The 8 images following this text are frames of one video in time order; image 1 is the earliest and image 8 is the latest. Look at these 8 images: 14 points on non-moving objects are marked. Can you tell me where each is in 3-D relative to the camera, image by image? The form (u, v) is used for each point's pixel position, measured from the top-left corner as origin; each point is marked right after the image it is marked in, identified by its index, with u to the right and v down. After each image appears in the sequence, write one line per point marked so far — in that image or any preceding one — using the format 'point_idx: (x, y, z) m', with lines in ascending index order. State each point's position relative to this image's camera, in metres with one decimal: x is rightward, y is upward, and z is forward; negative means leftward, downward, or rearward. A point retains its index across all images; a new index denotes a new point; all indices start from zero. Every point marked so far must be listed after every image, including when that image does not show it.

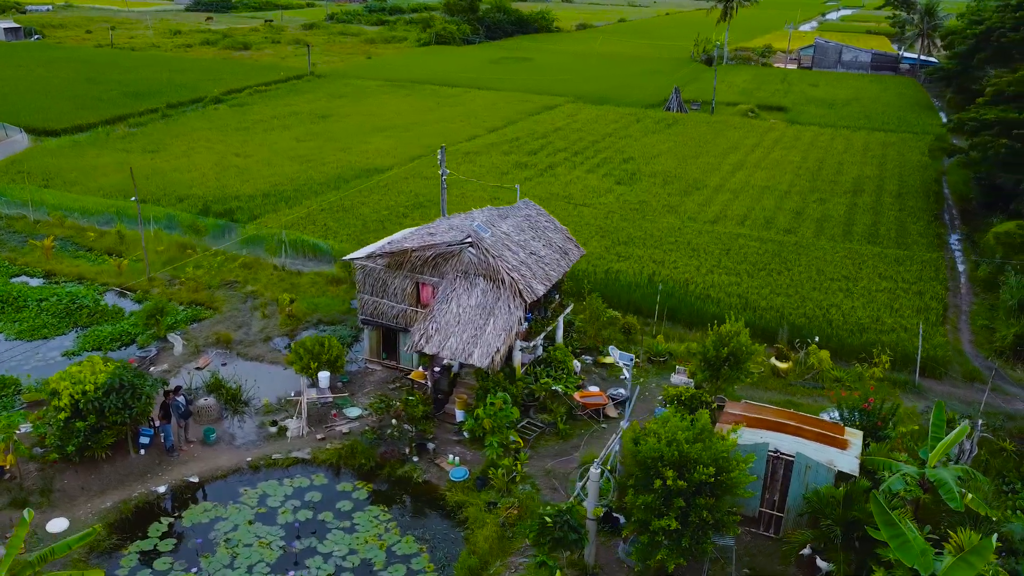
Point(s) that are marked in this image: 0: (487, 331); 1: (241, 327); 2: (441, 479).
0: (-0.4, -0.8, +14.6) m
1: (-6.4, -0.9, +19.0) m
2: (-1.2, -3.2, +13.5) m
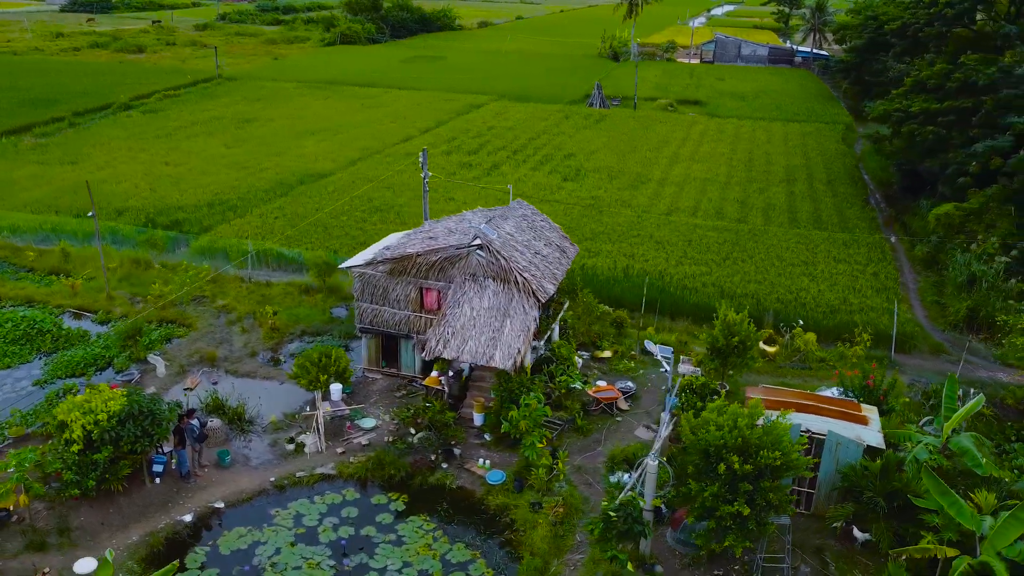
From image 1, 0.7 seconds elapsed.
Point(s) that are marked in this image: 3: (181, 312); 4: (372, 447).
0: (-0.1, -0.8, +14.6) m
1: (-6.5, -1.2, +18.2) m
2: (-0.6, -3.3, +13.4) m
3: (-7.9, -0.6, +19.4) m
4: (-2.5, -2.8, +14.3) m
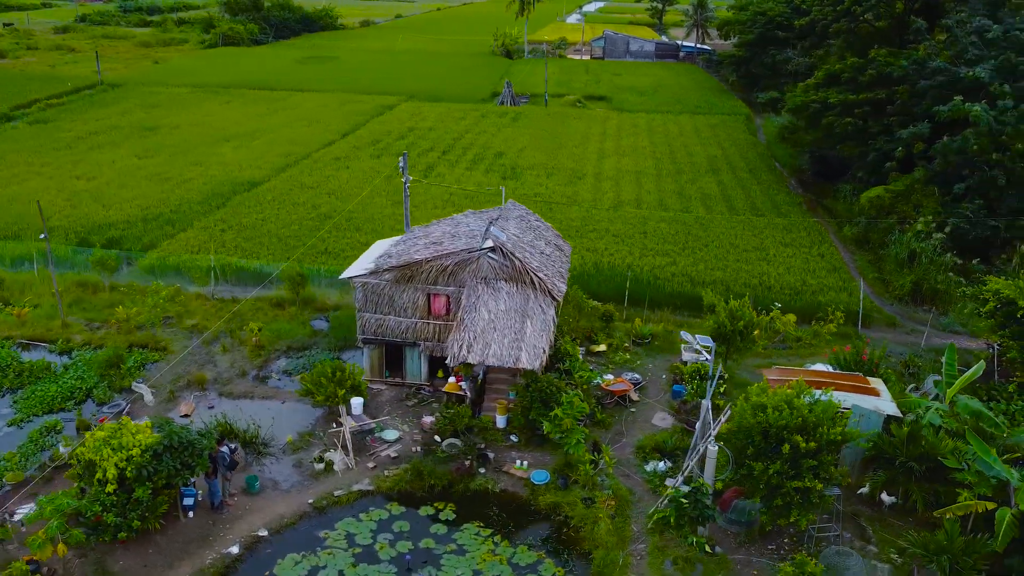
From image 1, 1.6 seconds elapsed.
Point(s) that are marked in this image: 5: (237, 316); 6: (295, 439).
0: (+0.3, -0.8, +14.7) m
1: (-6.6, -1.7, +17.3) m
2: (+0.1, -3.3, +13.5) m
3: (-8.1, -1.1, +18.2) m
4: (-1.9, -3.0, +14.1) m
5: (-6.6, -0.7, +19.4) m
6: (-3.9, -2.7, +14.7) m
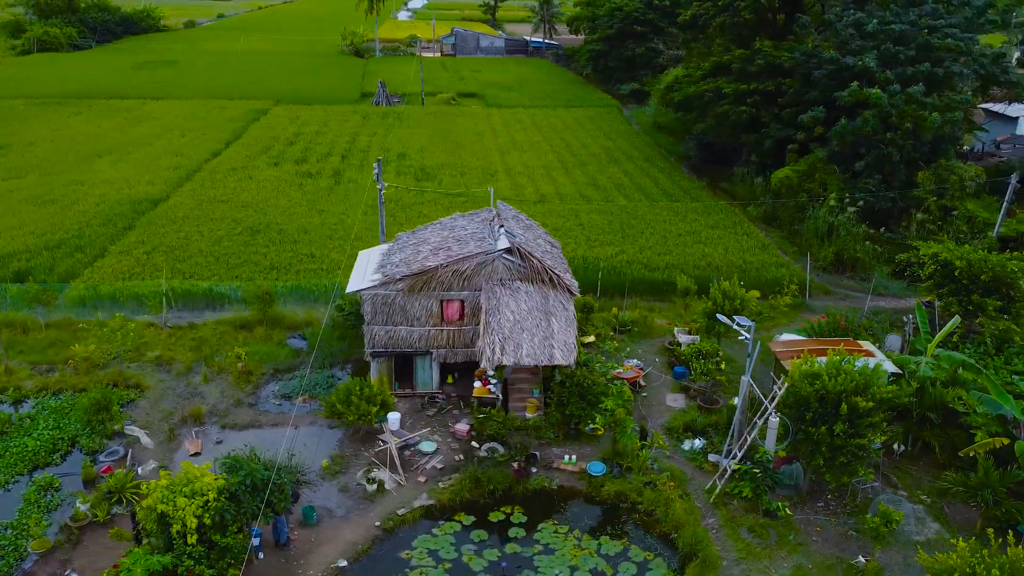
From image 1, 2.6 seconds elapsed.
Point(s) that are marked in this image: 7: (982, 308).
0: (+0.8, -0.8, +14.9) m
1: (-6.4, -2.2, +16.1) m
2: (+1.1, -3.3, +13.7) m
3: (-8.1, -1.7, +16.6) m
4: (-1.1, -3.1, +13.9) m
5: (-6.9, -1.2, +18.1) m
6: (-3.2, -3.0, +14.0) m
7: (+10.4, -0.4, +17.8) m
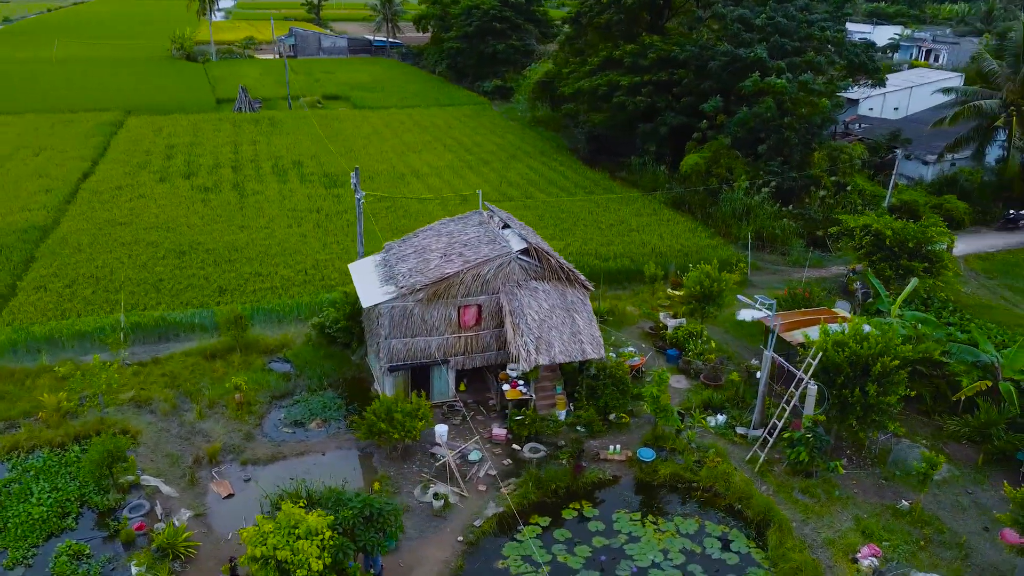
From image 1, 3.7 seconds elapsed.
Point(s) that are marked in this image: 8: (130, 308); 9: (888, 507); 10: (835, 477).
0: (+1.3, -0.7, +15.2) m
1: (-5.8, -2.7, +14.8) m
2: (+2.0, -3.2, +14.1) m
3: (-7.7, -2.5, +15.0) m
4: (-0.1, -3.2, +13.8) m
5: (-6.9, -1.8, +16.7) m
6: (-2.2, -3.3, +13.5) m
7: (+9.9, +0.4, +20.1) m
8: (-9.0, -0.5, +19.0) m
9: (+6.1, -3.6, +13.2) m
10: (+5.6, -3.3, +13.8) m
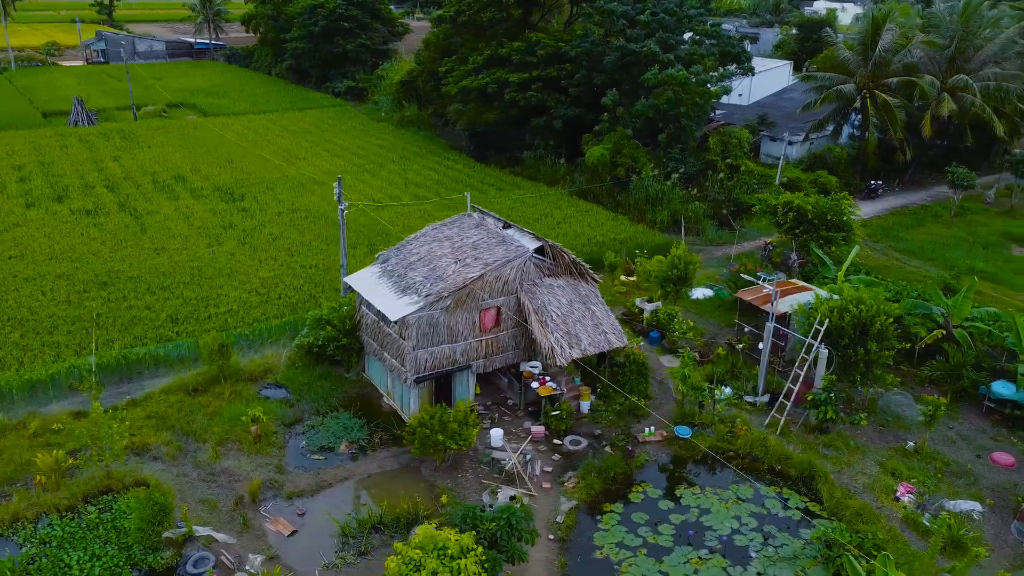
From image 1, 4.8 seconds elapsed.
0: (+1.7, -0.6, +15.7) m
1: (-5.0, -3.2, +13.7) m
2: (+2.8, -2.9, +14.8) m
3: (-6.9, -3.1, +13.5) m
4: (+0.8, -3.2, +14.1) m
5: (-6.5, -2.5, +15.3) m
6: (-1.1, -3.5, +13.3) m
7: (+8.8, +1.3, +22.4) m
8: (-9.2, -1.3, +17.0) m
9: (+7.1, -3.0, +14.8) m
10: (+6.4, -2.7, +15.4) m
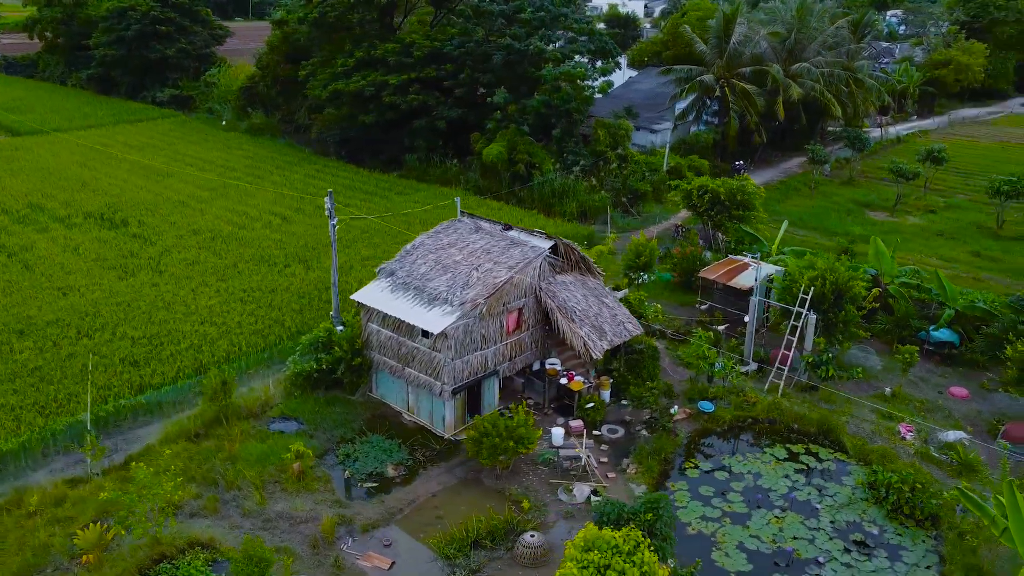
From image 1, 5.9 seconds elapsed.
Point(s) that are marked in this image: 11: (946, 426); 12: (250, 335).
0: (+2.0, -0.4, +16.2) m
1: (-3.6, -3.7, +12.7) m
2: (+3.6, -2.7, +15.8) m
3: (-5.4, -3.8, +12.0) m
4: (+1.8, -3.1, +14.5) m
5: (-5.6, -3.1, +13.9) m
6: (+0.2, -3.5, +13.3) m
7: (+7.0, +2.1, +24.5) m
8: (-8.7, -2.2, +14.9) m
9: (+7.7, -2.3, +16.8) m
10: (+6.8, -2.1, +17.1) m
11: (+8.5, -2.7, +15.9) m
12: (-5.8, -1.0, +18.0) m
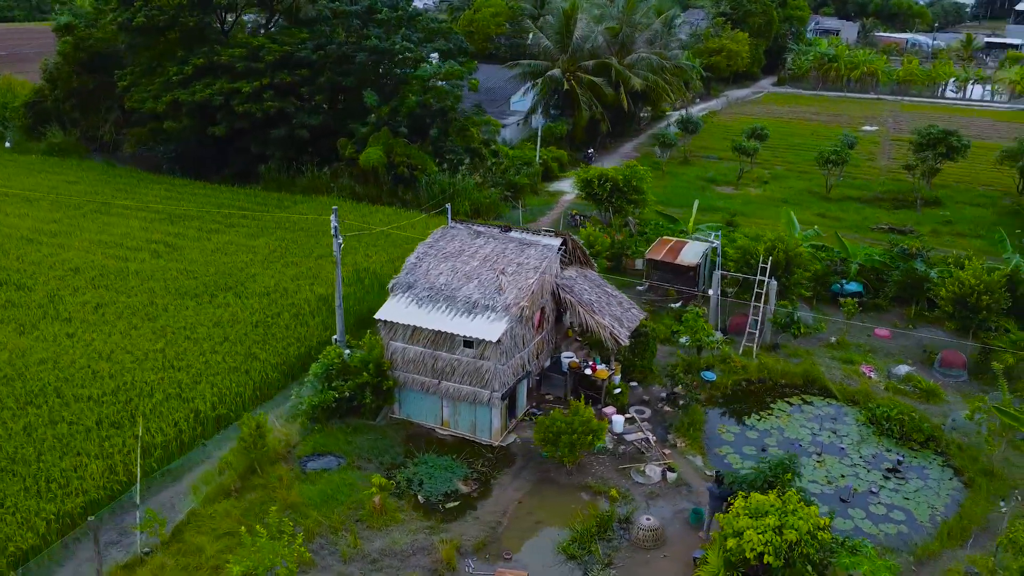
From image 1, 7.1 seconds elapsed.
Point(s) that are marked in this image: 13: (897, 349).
0: (+2.1, -0.2, +17.0) m
1: (-1.8, -4.1, +12.1) m
2: (+4.0, -2.2, +17.0) m
3: (-3.3, -4.3, +10.8) m
4: (+2.8, -2.8, +15.4) m
5: (-4.1, -3.7, +12.6) m
6: (+1.6, -3.5, +13.7) m
7: (+4.2, +2.8, +26.3) m
8: (-7.4, -3.2, +12.6) m
9: (+7.6, -1.4, +19.2) m
10: (+6.6, -1.3, +19.3) m
11: (+8.7, -1.7, +18.6) m
12: (-5.7, -1.7, +16.4) m
13: (+9.1, -1.5, +19.2) m
